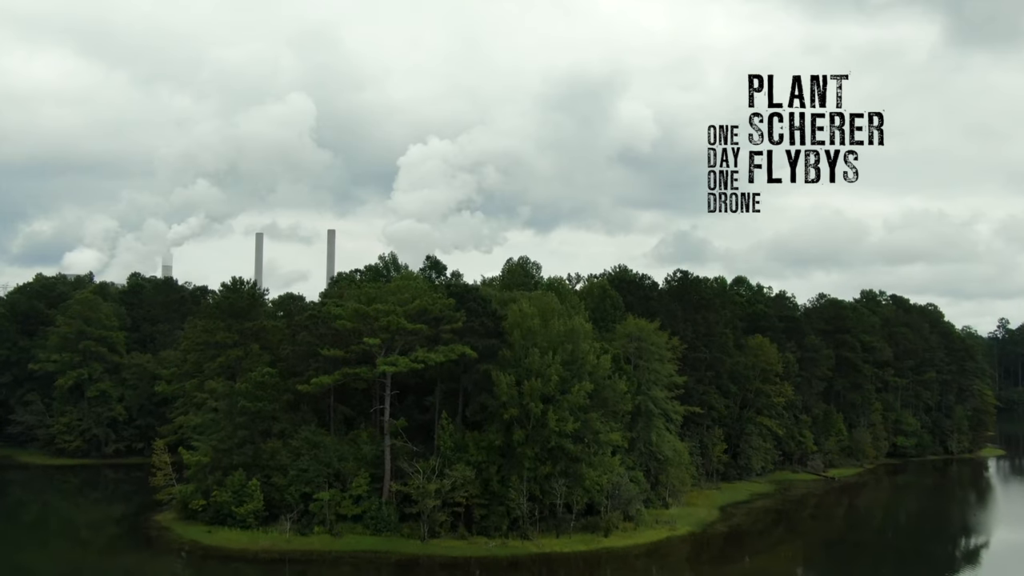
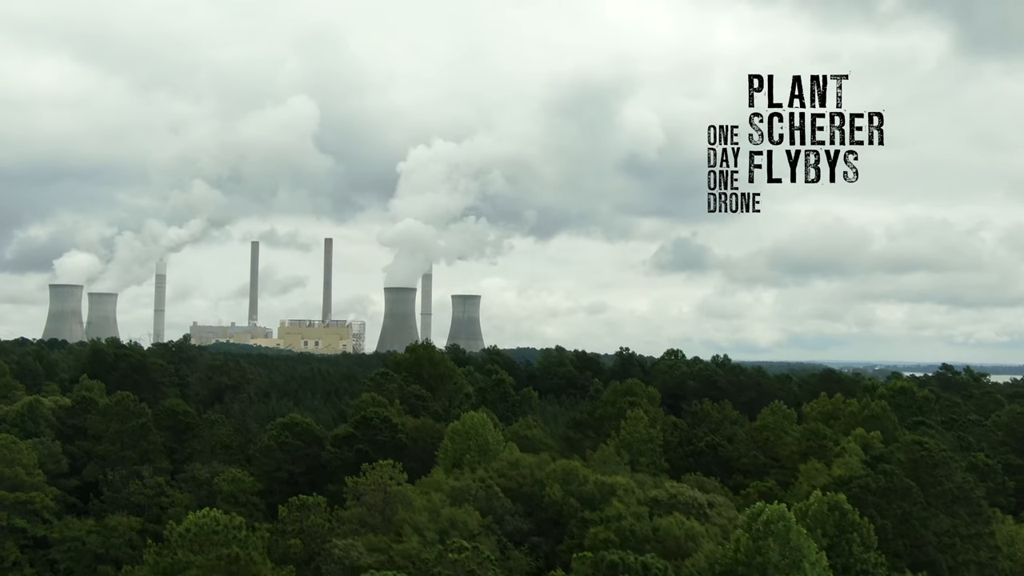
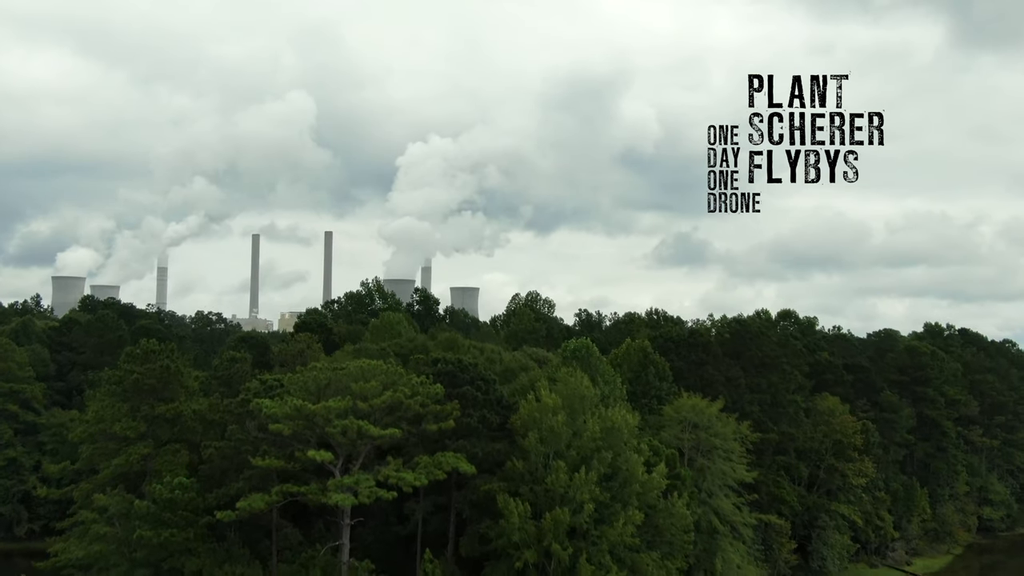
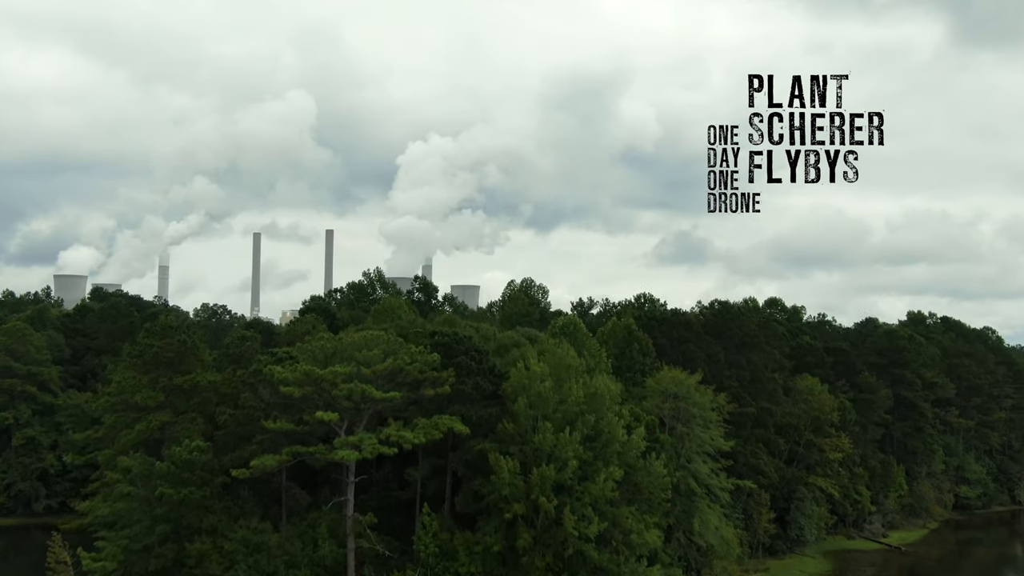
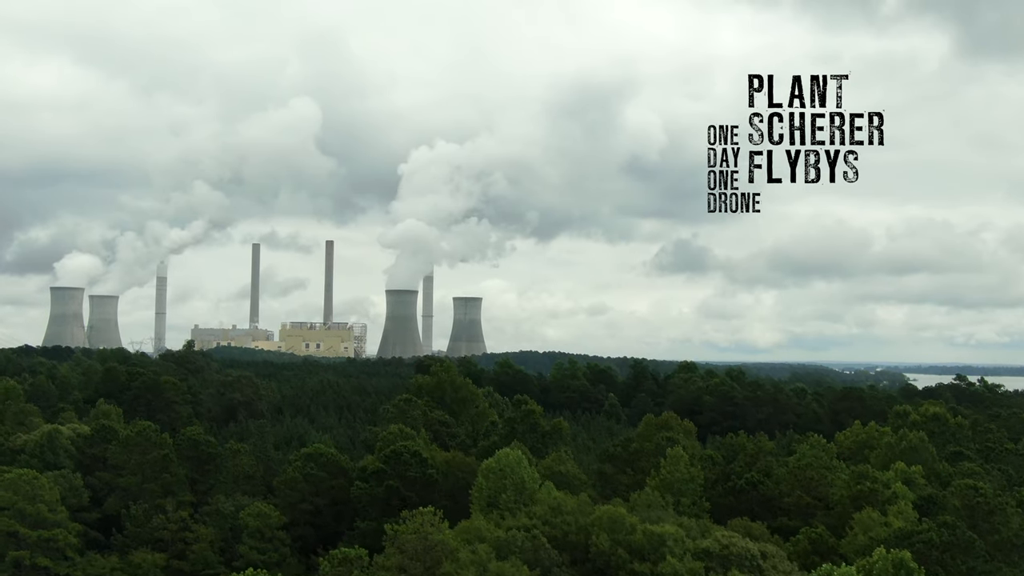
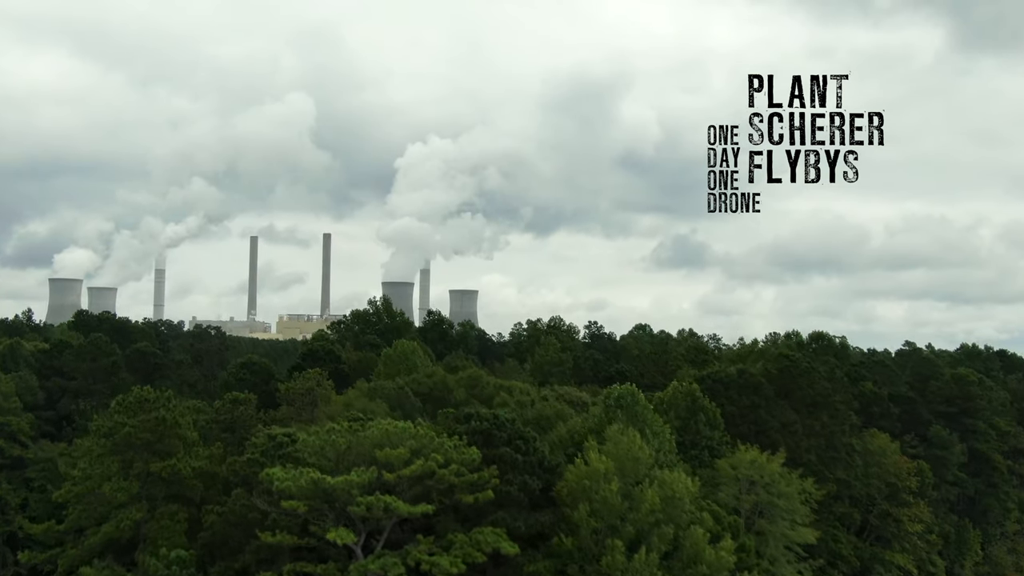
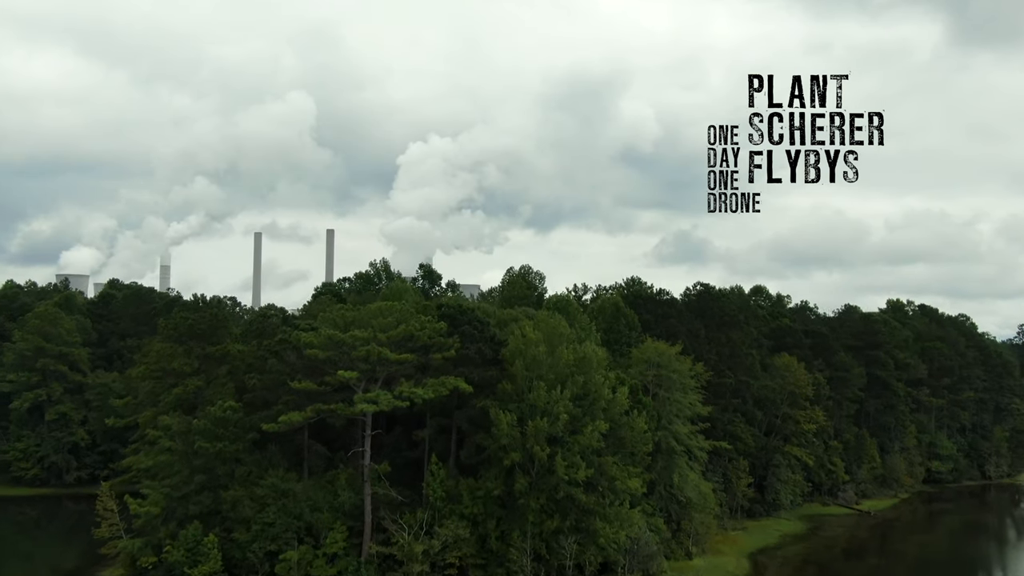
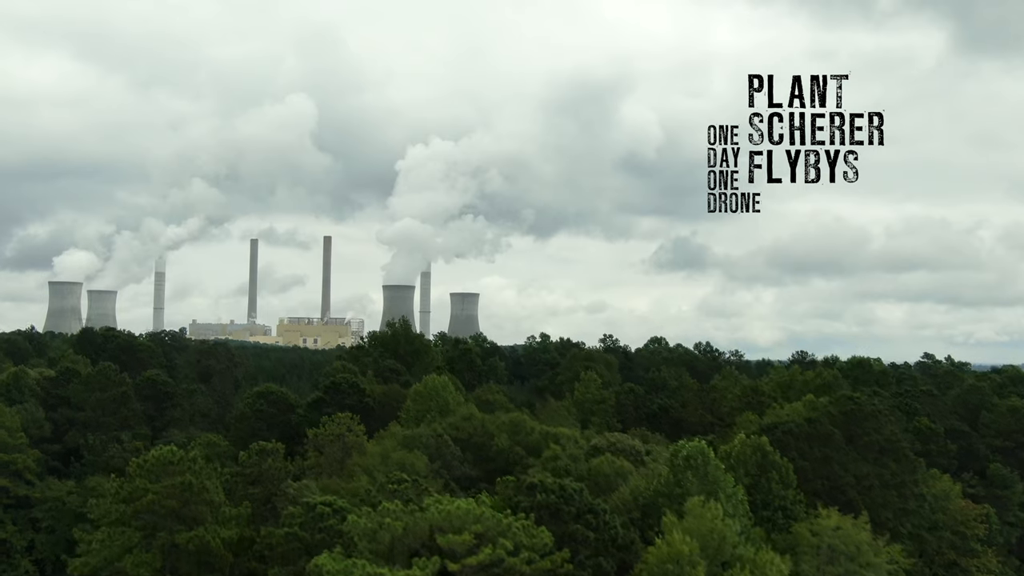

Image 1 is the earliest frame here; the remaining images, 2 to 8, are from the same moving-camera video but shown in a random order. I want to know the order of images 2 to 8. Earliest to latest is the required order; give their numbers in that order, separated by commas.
7, 4, 3, 6, 8, 2, 5
